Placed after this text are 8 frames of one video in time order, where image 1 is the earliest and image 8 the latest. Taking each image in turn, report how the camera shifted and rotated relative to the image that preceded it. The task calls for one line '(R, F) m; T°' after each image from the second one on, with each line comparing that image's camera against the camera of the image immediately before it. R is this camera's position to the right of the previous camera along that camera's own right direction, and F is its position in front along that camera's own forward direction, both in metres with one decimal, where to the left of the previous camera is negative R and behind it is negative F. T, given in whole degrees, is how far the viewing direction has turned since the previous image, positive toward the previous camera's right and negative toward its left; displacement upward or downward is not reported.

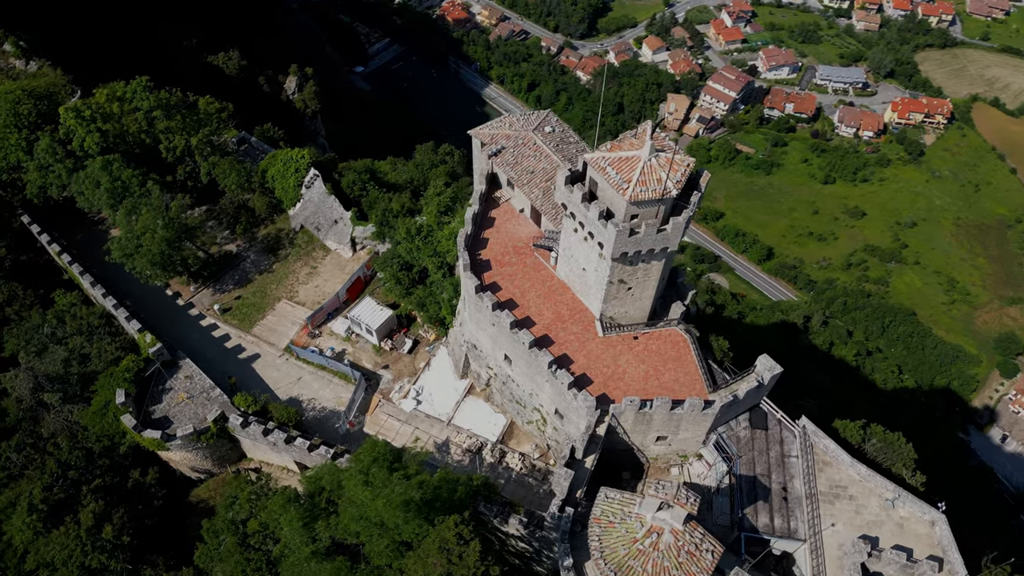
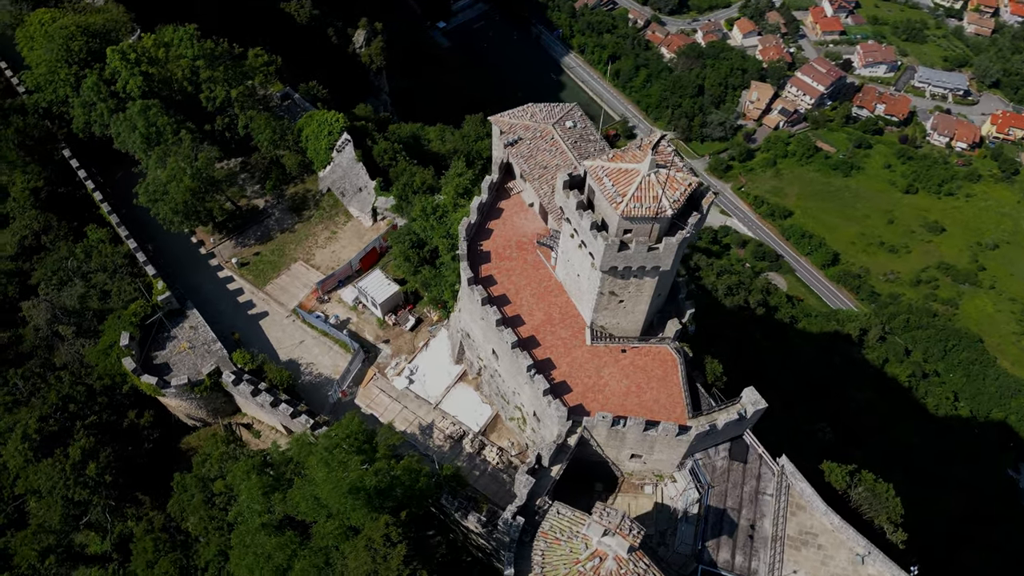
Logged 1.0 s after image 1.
(+2.9, +0.6) m; -5°
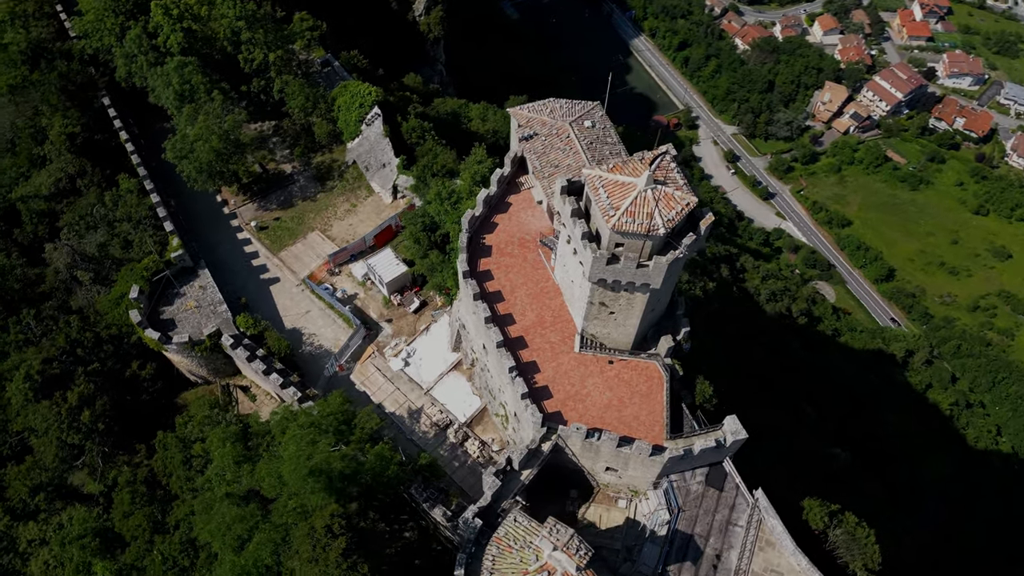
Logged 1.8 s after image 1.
(+2.4, +0.4) m; -4°
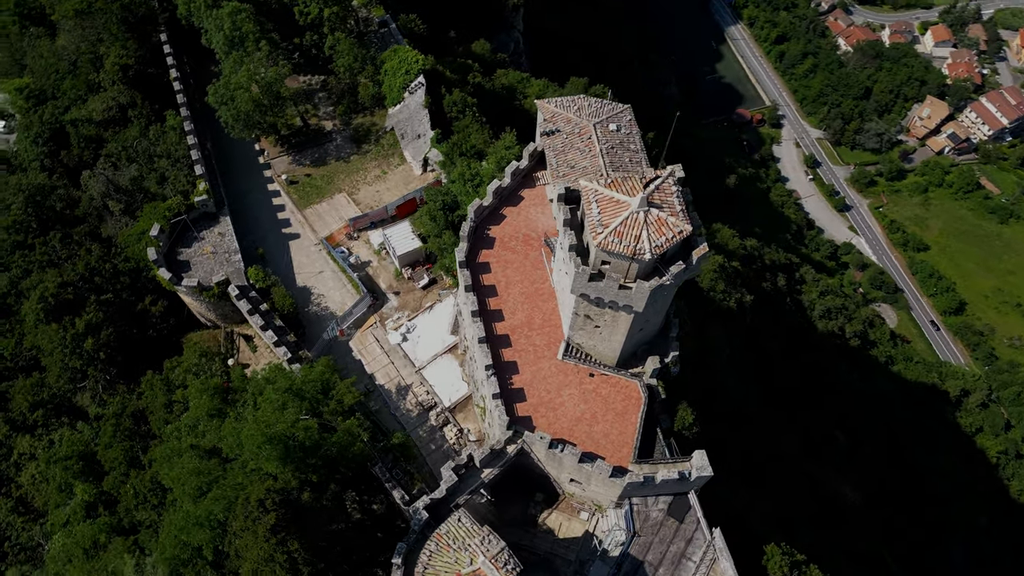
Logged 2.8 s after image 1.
(+2.9, +0.5) m; -5°
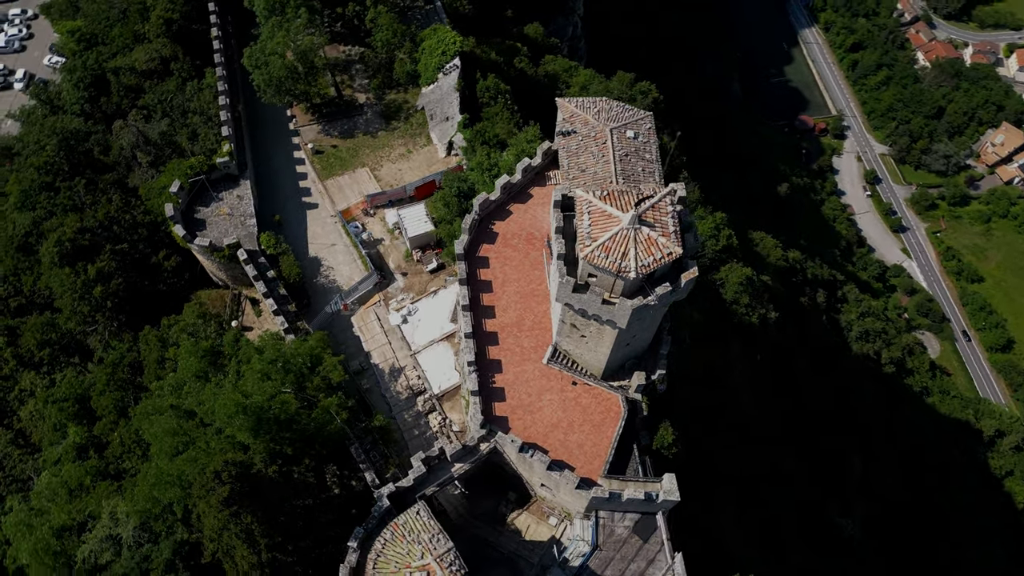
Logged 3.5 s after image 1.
(+2.1, +0.3) m; -3°
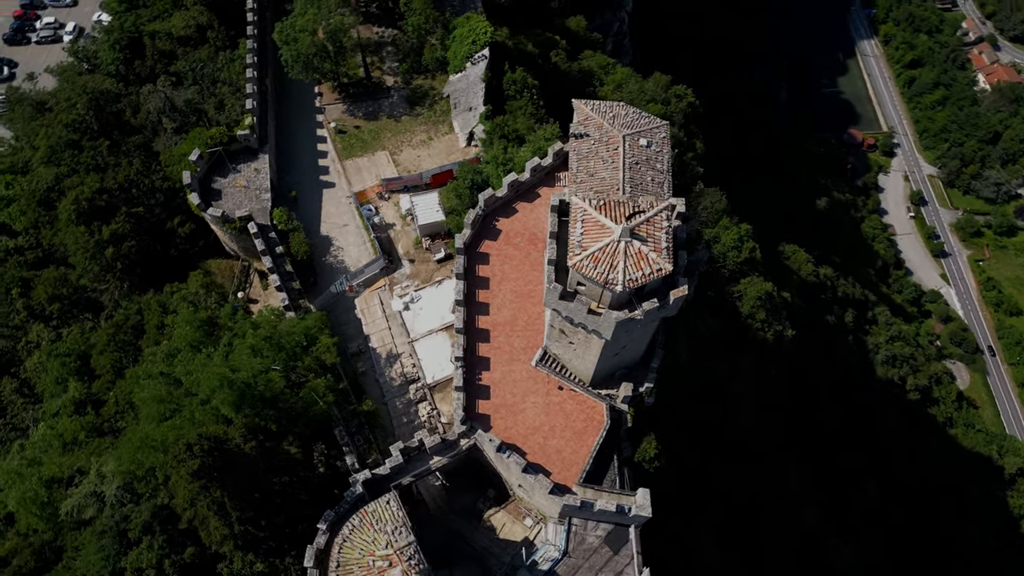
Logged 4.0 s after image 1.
(+1.5, +0.1) m; -2°
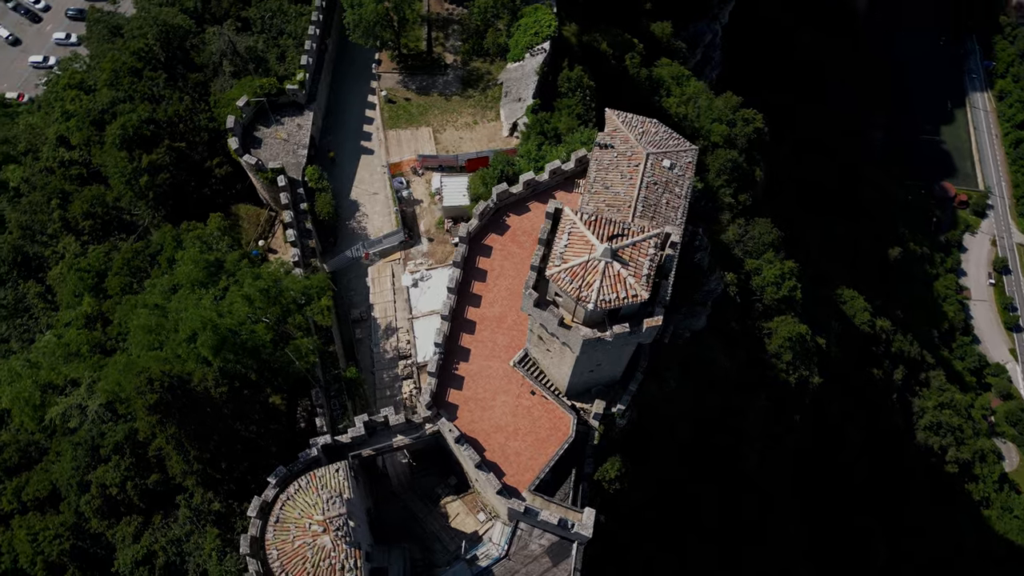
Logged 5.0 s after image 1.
(+2.9, +0.1) m; -5°
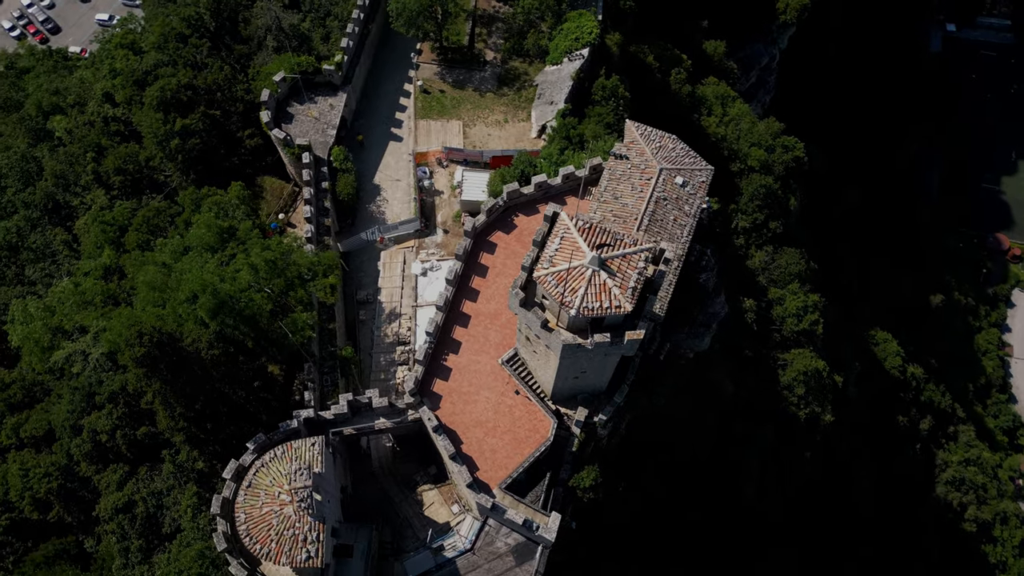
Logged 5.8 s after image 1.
(+1.7, -0.1) m; -3°
